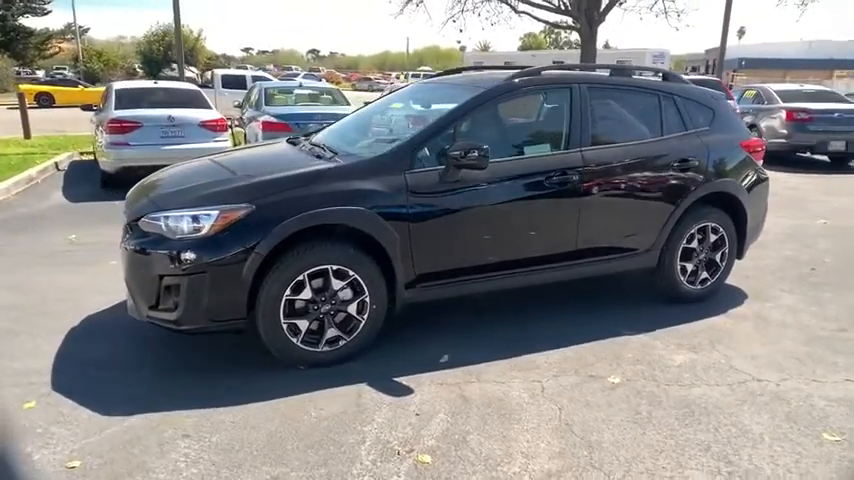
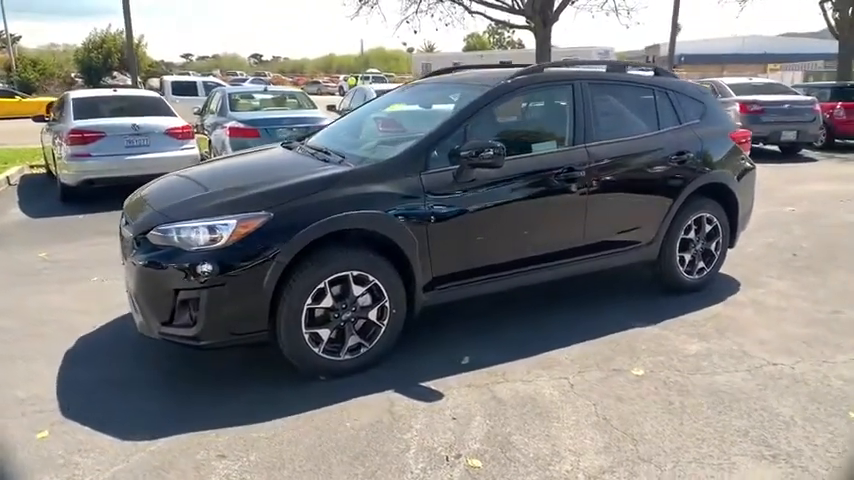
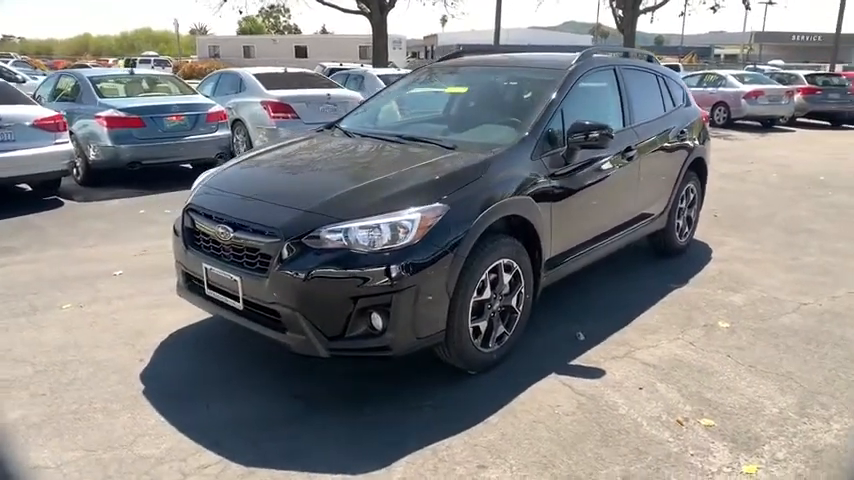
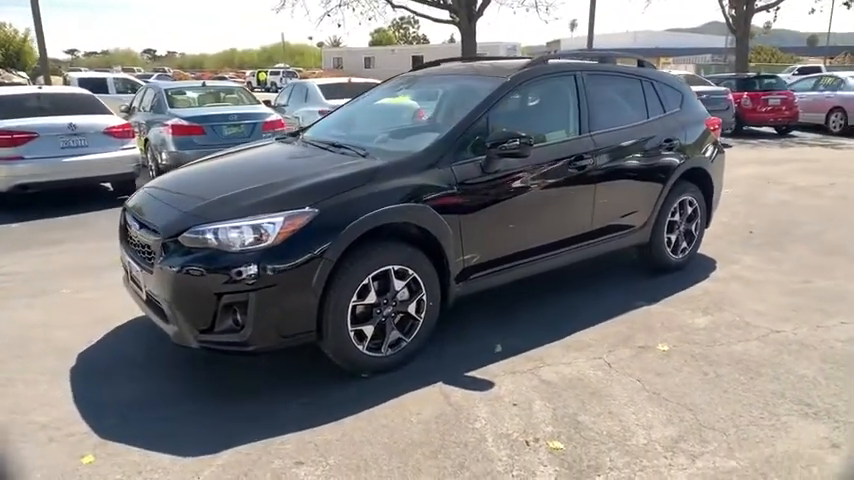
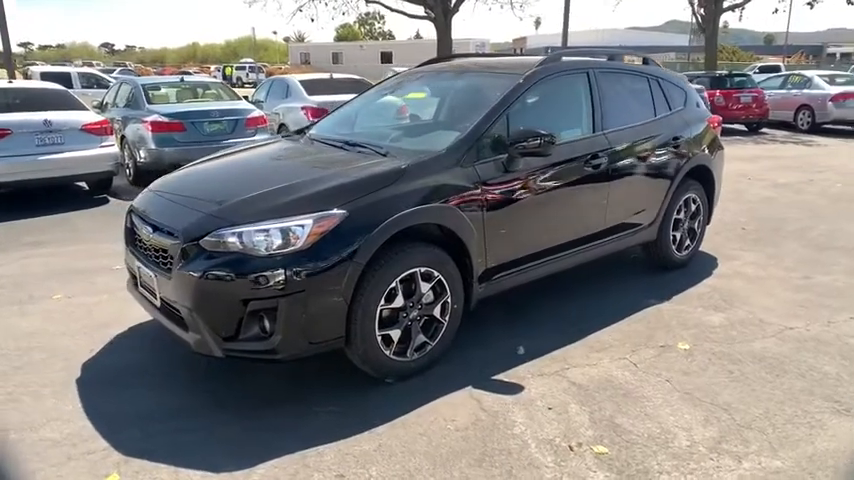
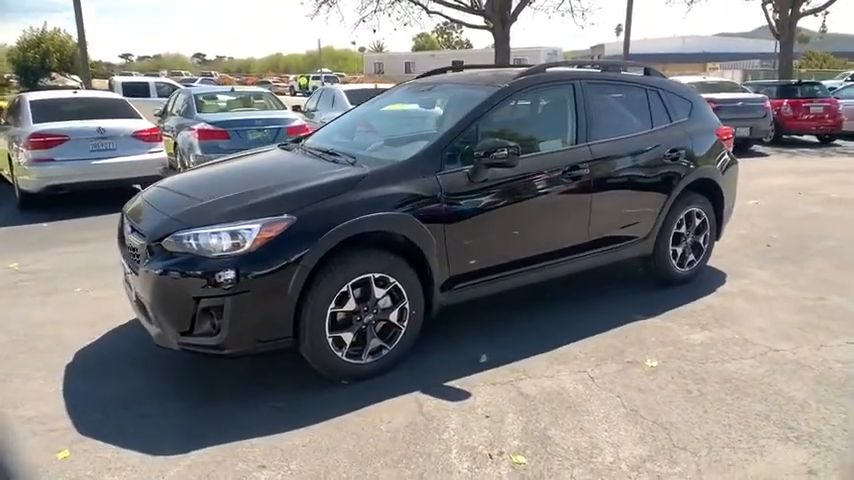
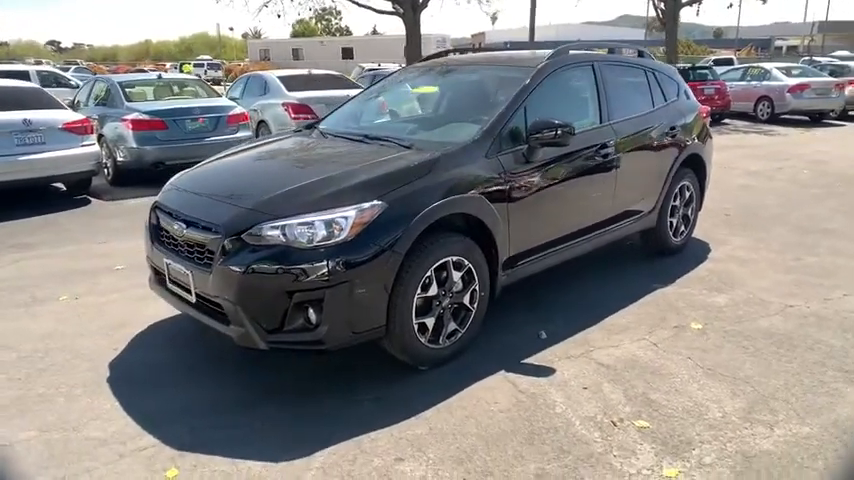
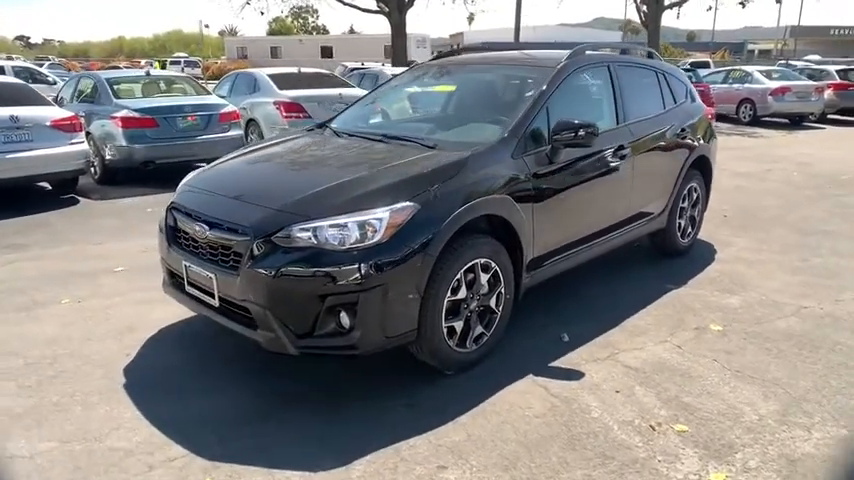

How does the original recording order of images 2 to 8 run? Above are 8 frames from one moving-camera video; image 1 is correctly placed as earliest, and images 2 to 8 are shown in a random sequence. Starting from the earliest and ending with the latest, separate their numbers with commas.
2, 6, 4, 5, 7, 8, 3
